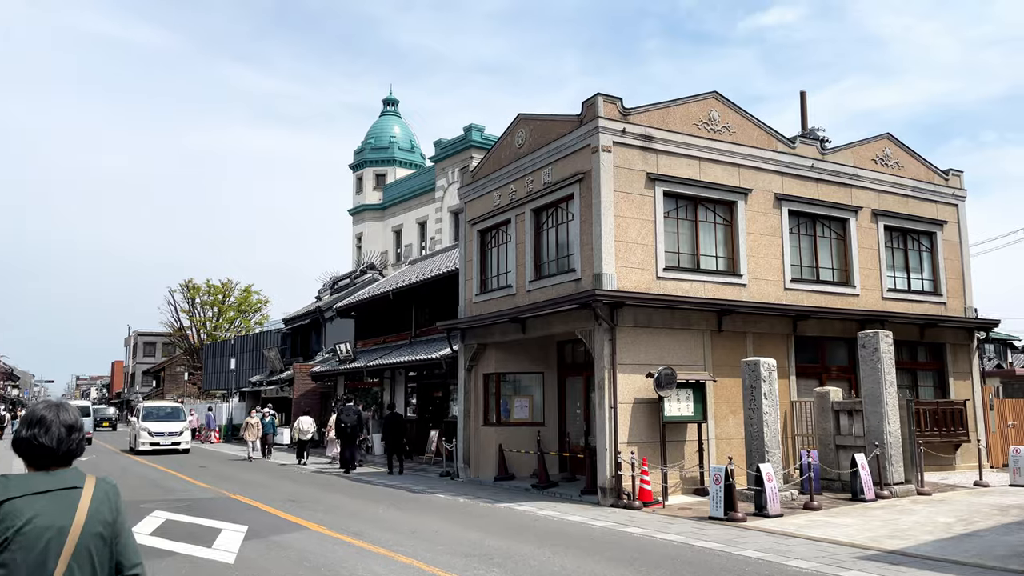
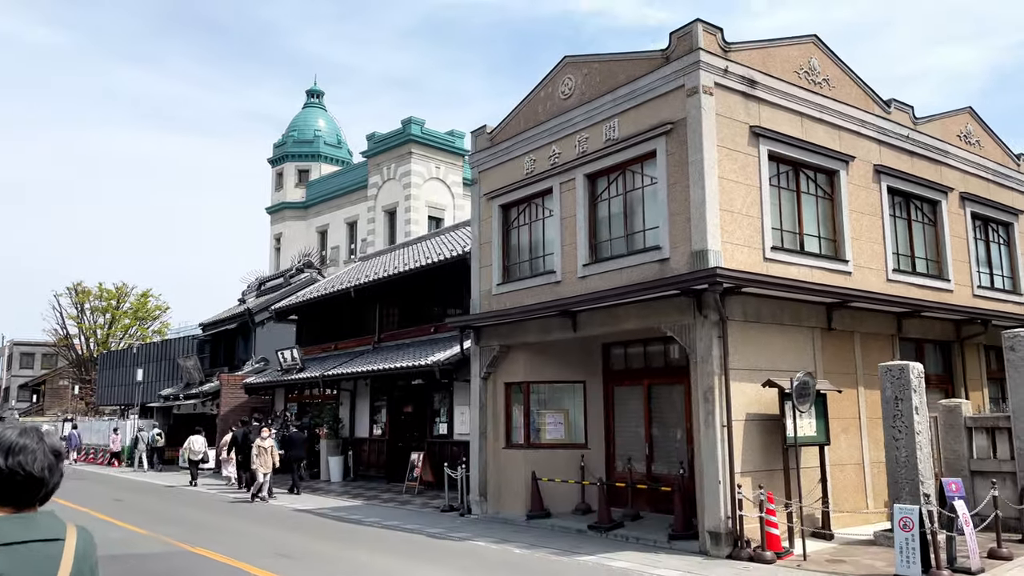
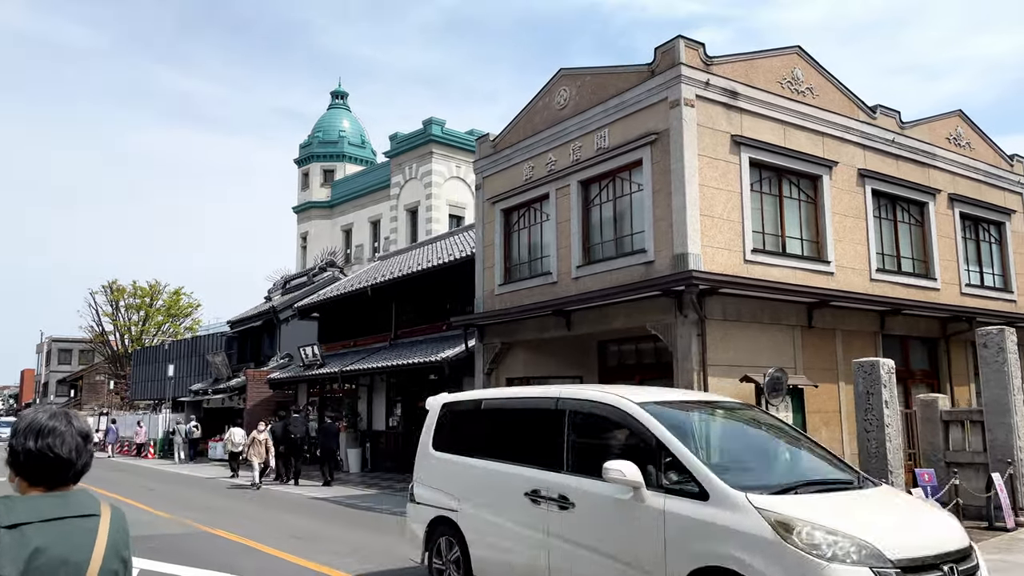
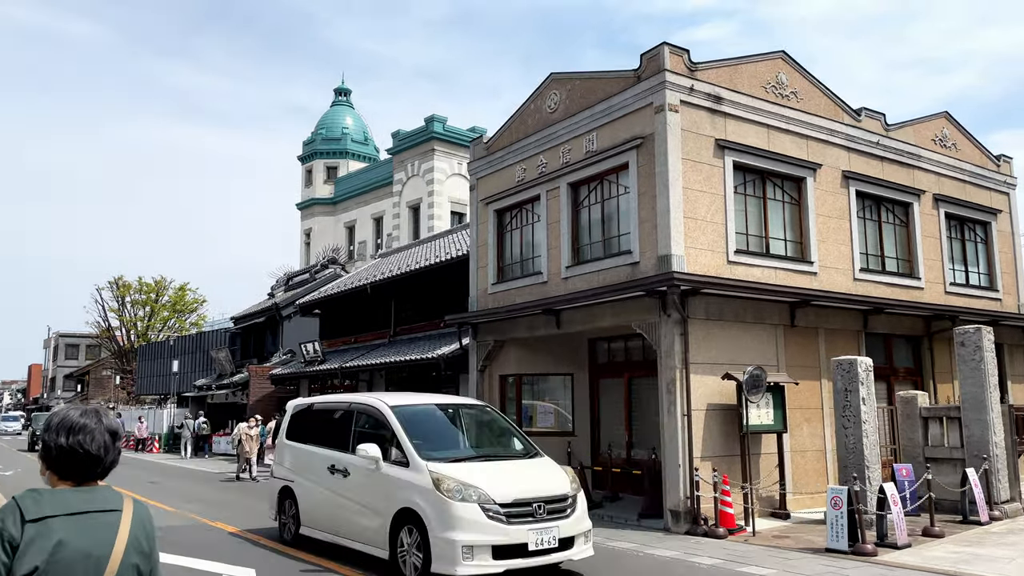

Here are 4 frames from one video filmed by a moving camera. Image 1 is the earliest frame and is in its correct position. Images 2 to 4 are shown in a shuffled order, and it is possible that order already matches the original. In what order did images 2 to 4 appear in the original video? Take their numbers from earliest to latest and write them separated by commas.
4, 3, 2
